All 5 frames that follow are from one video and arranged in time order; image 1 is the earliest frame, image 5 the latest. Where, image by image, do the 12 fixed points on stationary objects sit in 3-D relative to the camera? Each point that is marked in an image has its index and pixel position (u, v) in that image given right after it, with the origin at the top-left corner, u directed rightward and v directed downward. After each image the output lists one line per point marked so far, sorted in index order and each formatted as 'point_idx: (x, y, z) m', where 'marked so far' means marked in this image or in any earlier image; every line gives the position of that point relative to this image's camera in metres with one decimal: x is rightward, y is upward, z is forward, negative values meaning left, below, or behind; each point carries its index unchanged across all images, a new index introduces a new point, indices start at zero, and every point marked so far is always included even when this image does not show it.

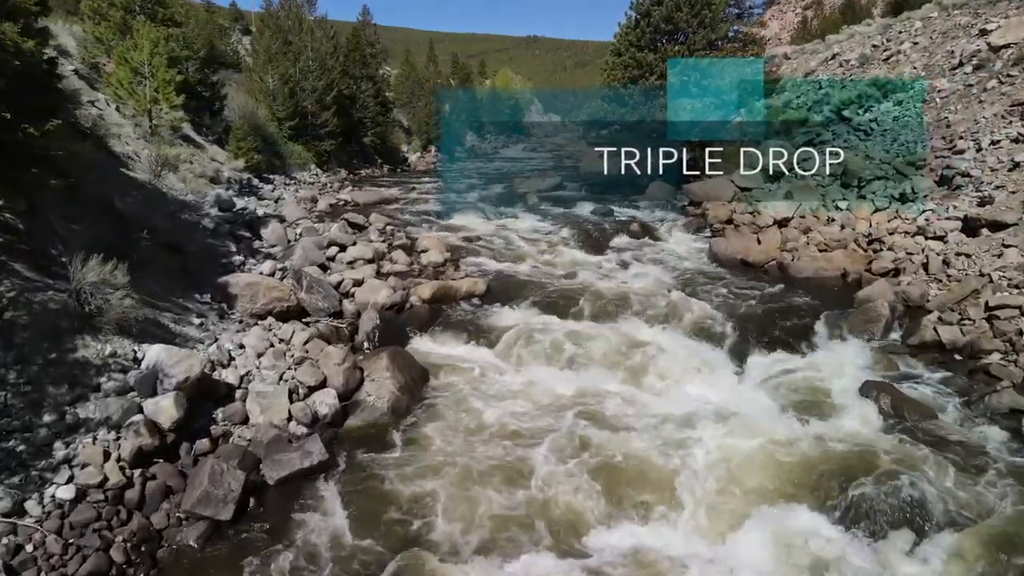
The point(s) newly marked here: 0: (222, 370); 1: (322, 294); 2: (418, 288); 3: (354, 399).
0: (-4.3, -1.2, +10.7) m
1: (-4.3, -0.1, +16.2) m
2: (-2.3, 0.0, +17.7) m
3: (-2.5, -1.8, +11.5) m
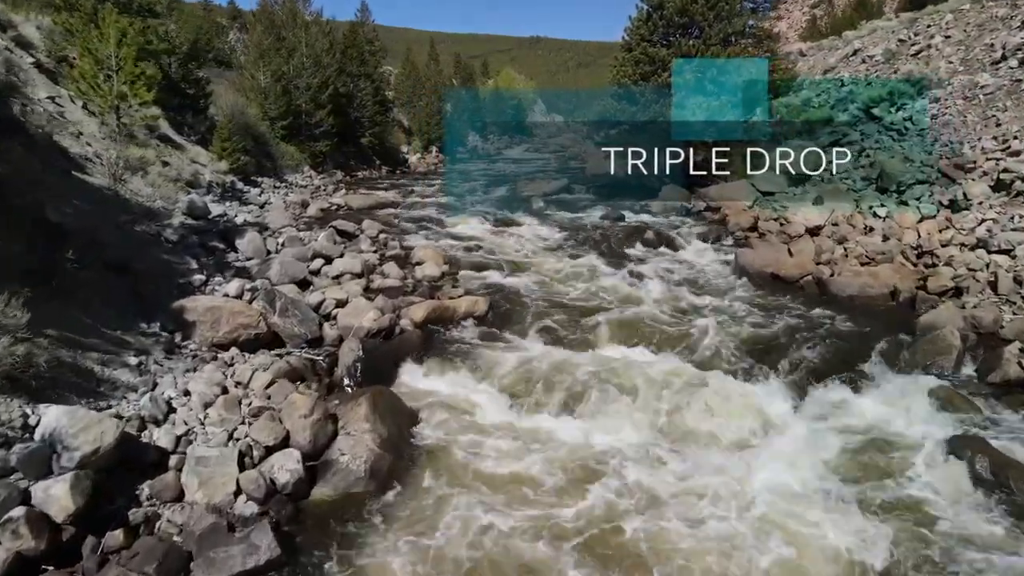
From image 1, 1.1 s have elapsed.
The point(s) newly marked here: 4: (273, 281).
0: (-4.3, -1.7, +8.5) m
1: (-4.2, -0.6, +14.1) m
2: (-2.2, -0.5, +15.5) m
3: (-2.4, -2.2, +9.3) m
4: (-5.6, +0.1, +16.8) m
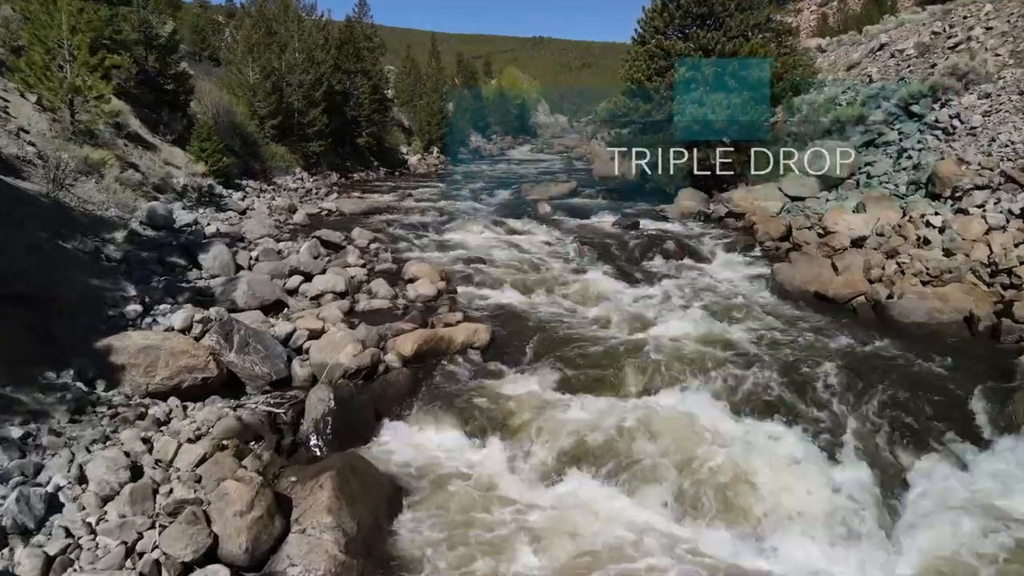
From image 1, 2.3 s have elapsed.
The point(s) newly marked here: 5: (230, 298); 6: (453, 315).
0: (-4.2, -2.2, +6.0) m
1: (-4.0, -1.1, +11.6) m
2: (-2.1, -0.9, +13.0) m
3: (-2.3, -2.7, +6.8) m
4: (-5.5, -0.4, +14.4) m
5: (-5.7, -0.2, +14.4) m
6: (-1.2, -0.6, +14.9) m
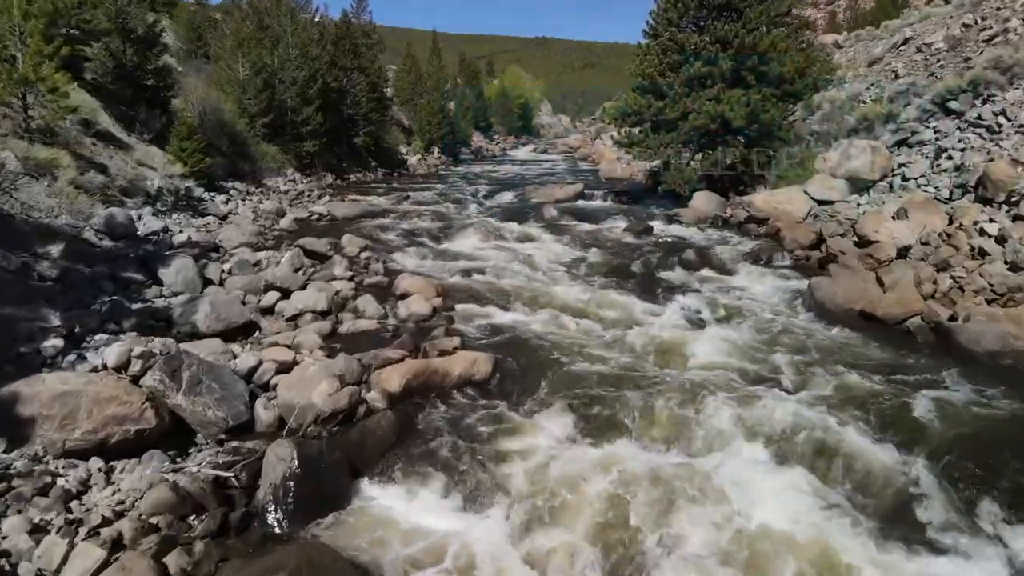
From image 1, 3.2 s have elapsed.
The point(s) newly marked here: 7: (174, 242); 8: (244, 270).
0: (-4.1, -2.5, +4.0) m
1: (-4.0, -1.4, +9.6) m
2: (-2.0, -1.3, +11.0) m
3: (-2.3, -3.1, +4.8) m
4: (-5.4, -0.8, +12.4) m
5: (-5.6, -0.6, +12.4) m
6: (-1.1, -0.9, +12.9) m
7: (-7.8, +1.1, +16.5) m
8: (-5.9, +0.4, +15.7) m
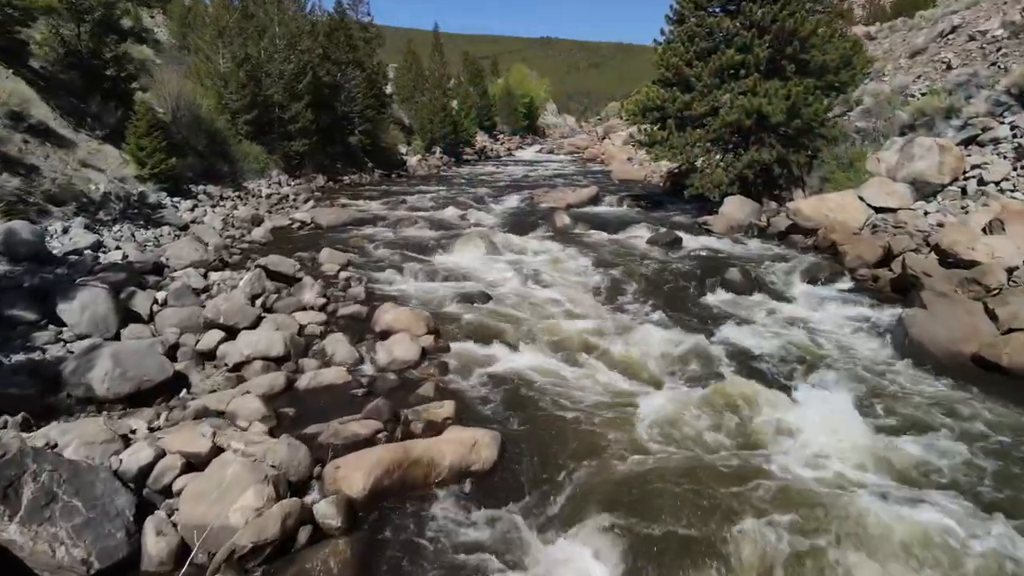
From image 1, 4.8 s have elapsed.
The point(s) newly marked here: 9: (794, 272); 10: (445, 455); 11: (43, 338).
0: (-4.0, -3.1, +0.7) m
1: (-3.8, -2.1, +6.2) m
2: (-1.8, -1.9, +7.6) m
3: (-2.1, -3.7, +1.4) m
4: (-5.2, -1.4, +9.0) m
5: (-5.4, -1.2, +9.1) m
6: (-1.0, -1.5, +9.5) m
7: (-7.6, +0.5, +13.2) m
8: (-5.7, -0.2, +12.4) m
9: (+7.0, +0.4, +17.7) m
10: (-0.7, -1.9, +8.0) m
11: (-6.5, -0.7, +9.9) m
